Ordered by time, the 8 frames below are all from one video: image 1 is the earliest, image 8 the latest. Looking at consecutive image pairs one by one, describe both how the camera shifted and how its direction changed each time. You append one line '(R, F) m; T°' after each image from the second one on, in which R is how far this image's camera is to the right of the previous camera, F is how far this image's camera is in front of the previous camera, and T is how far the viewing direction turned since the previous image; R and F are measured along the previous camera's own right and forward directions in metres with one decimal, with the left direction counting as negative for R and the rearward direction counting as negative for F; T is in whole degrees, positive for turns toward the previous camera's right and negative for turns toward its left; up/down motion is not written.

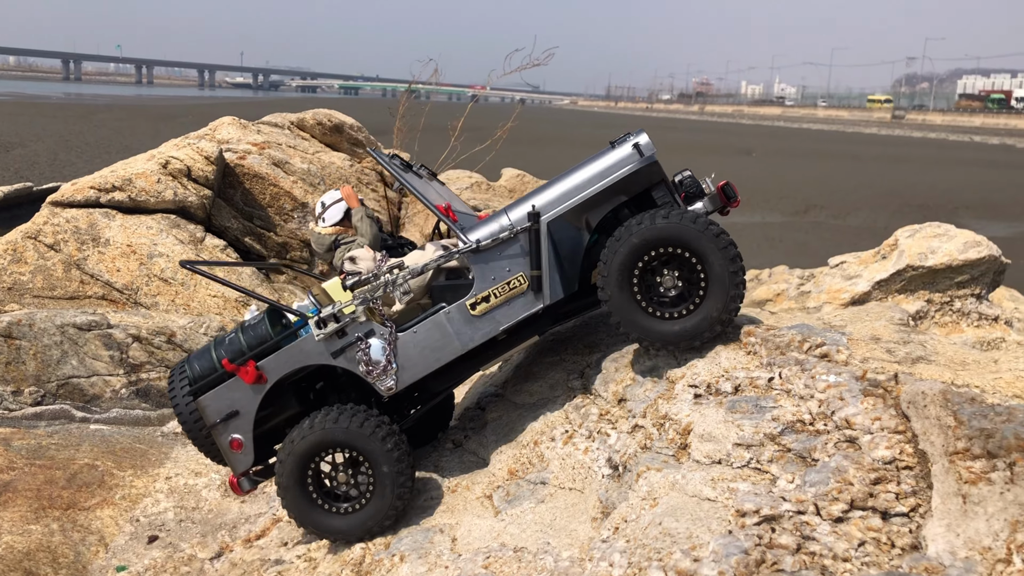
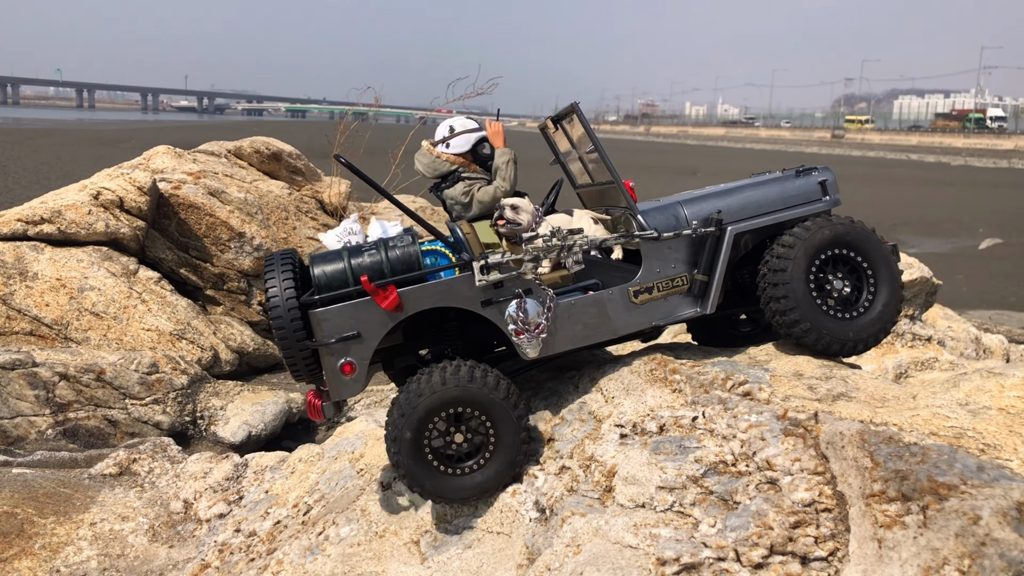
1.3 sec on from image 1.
(+0.1, +0.1) m; +3°
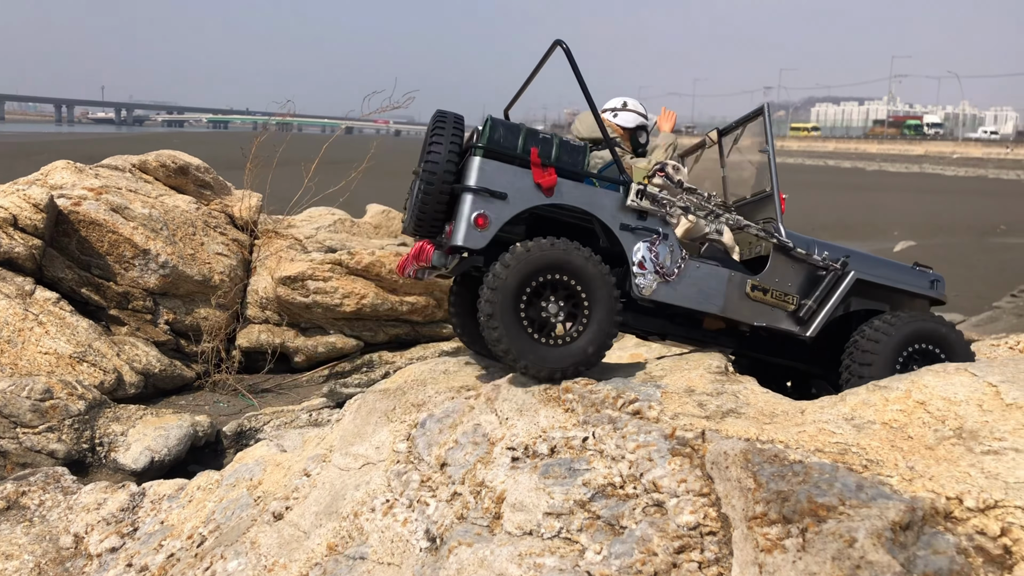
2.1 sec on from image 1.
(+0.2, +0.1) m; +4°
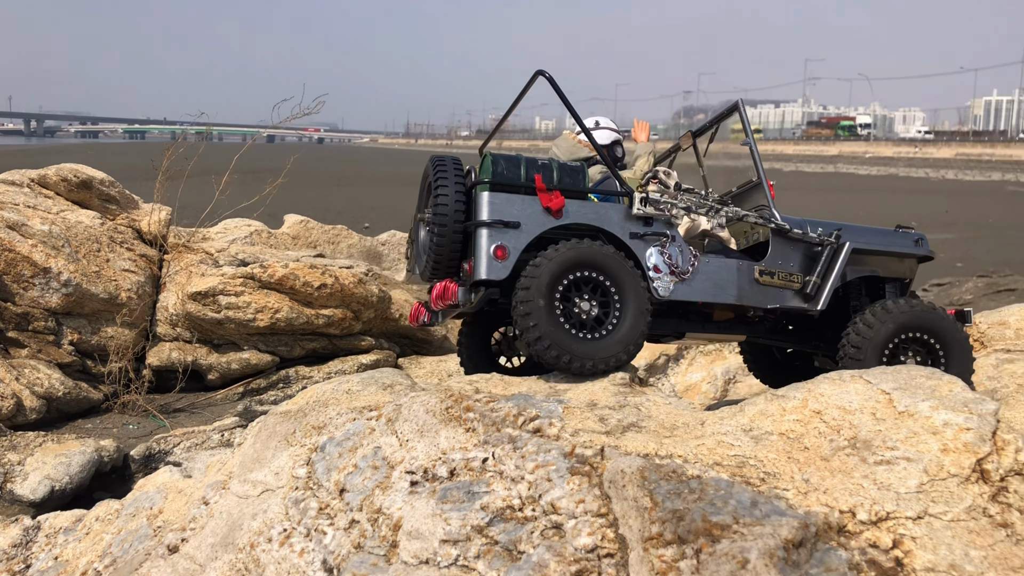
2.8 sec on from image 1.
(+0.1, +0.1) m; +4°
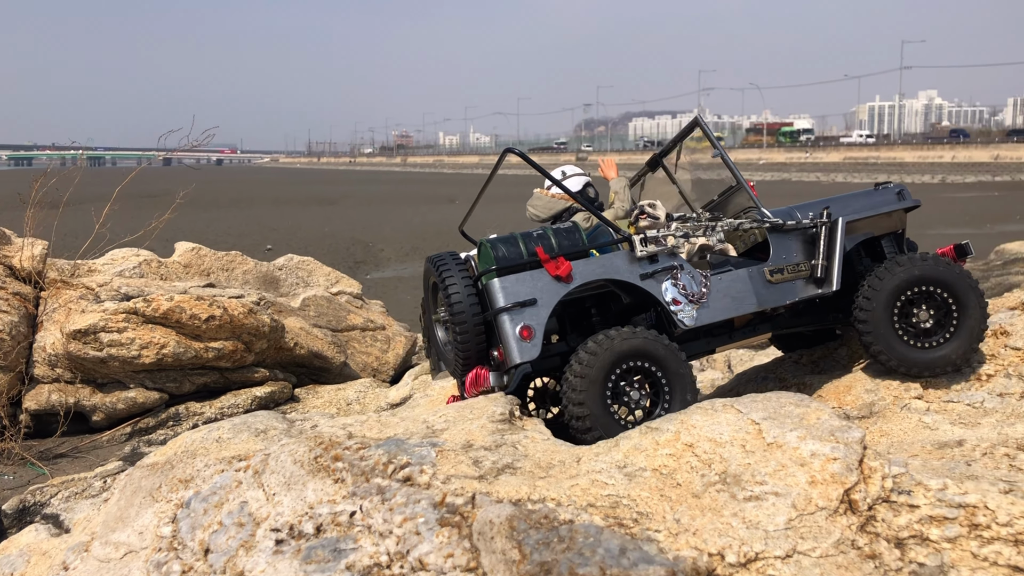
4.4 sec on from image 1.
(+0.2, +0.1) m; +5°
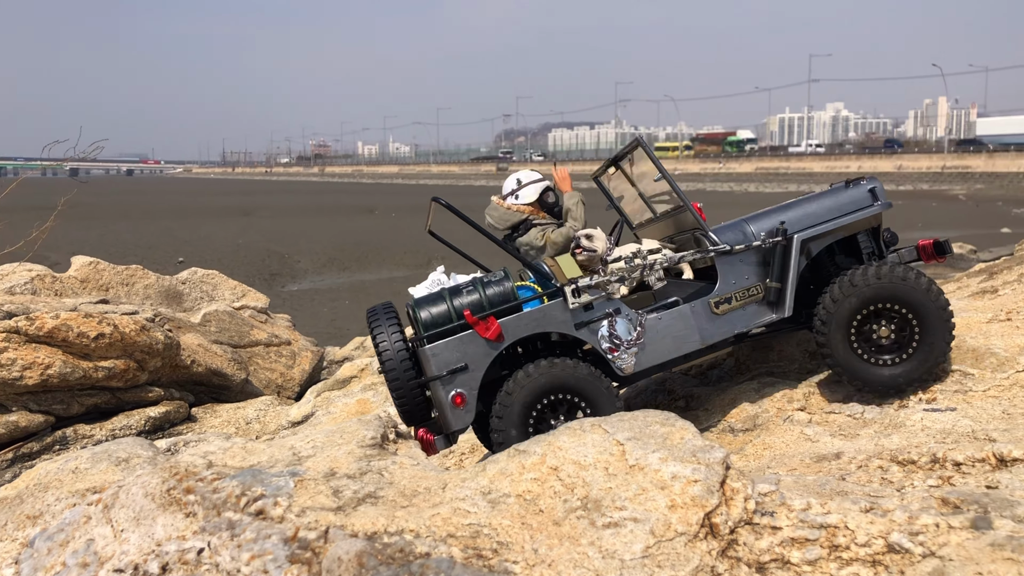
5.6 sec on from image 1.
(+0.2, +0.1) m; +5°
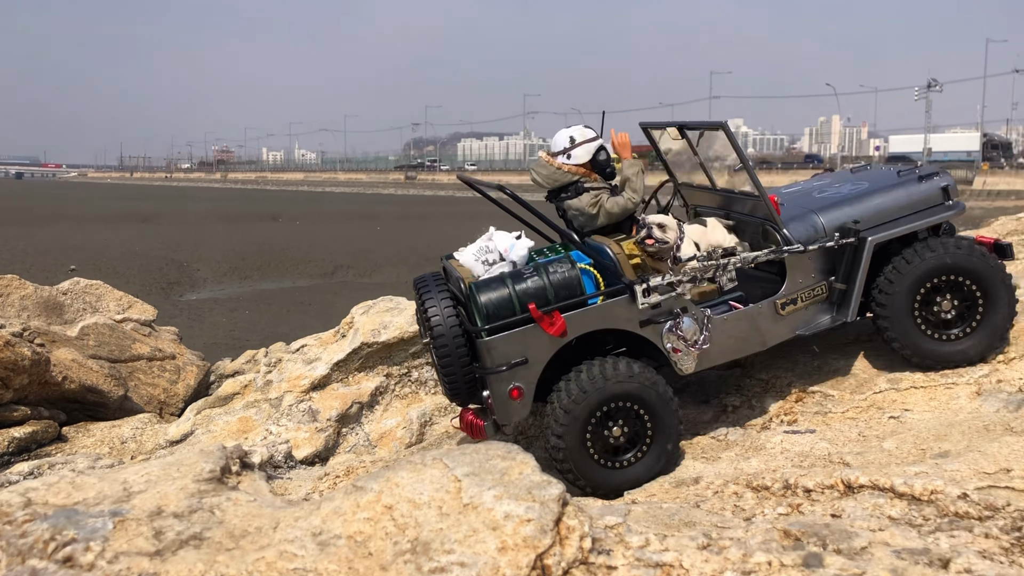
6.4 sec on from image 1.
(+0.2, +0.1) m; +6°
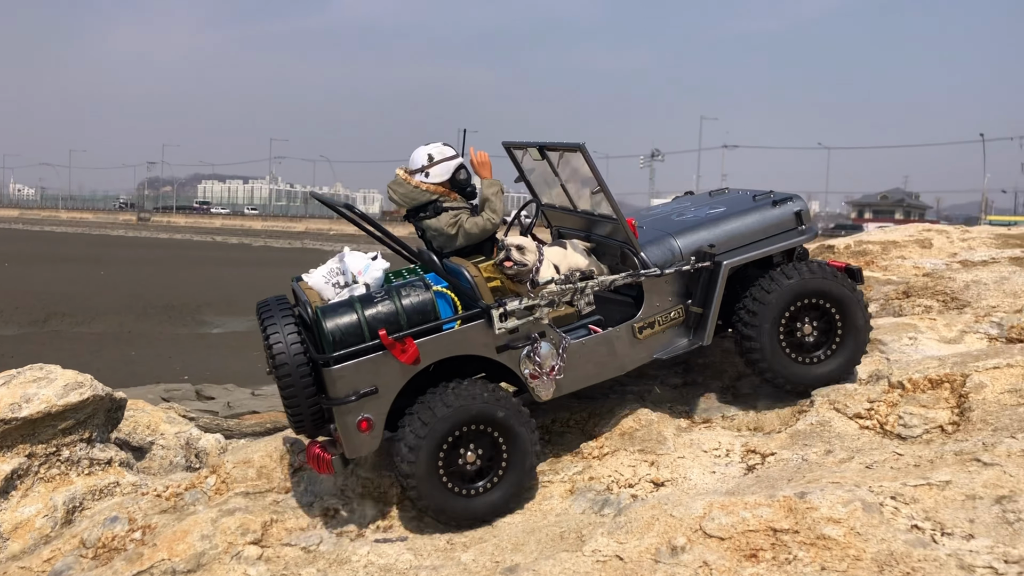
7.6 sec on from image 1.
(+0.8, +0.3) m; +15°
